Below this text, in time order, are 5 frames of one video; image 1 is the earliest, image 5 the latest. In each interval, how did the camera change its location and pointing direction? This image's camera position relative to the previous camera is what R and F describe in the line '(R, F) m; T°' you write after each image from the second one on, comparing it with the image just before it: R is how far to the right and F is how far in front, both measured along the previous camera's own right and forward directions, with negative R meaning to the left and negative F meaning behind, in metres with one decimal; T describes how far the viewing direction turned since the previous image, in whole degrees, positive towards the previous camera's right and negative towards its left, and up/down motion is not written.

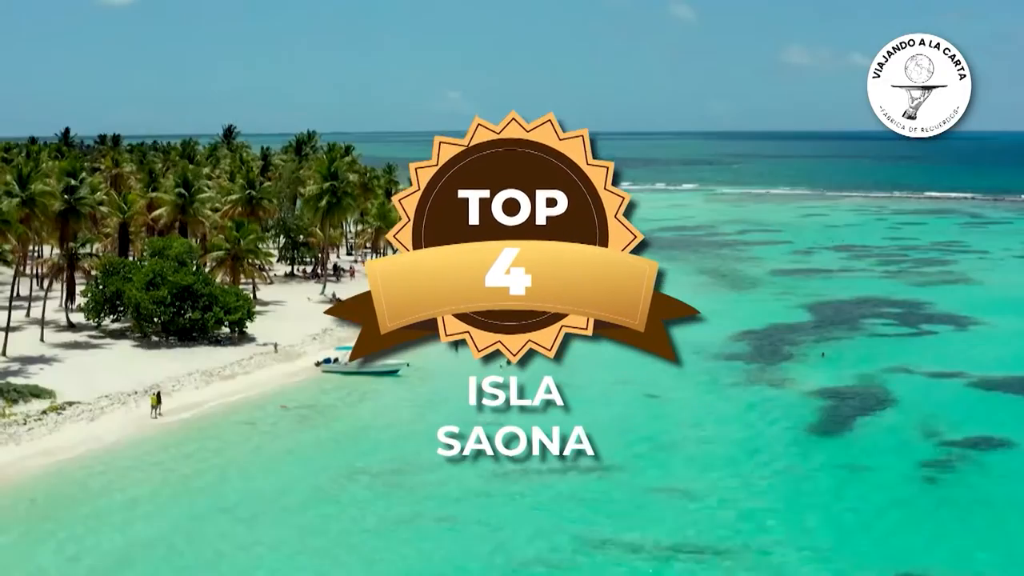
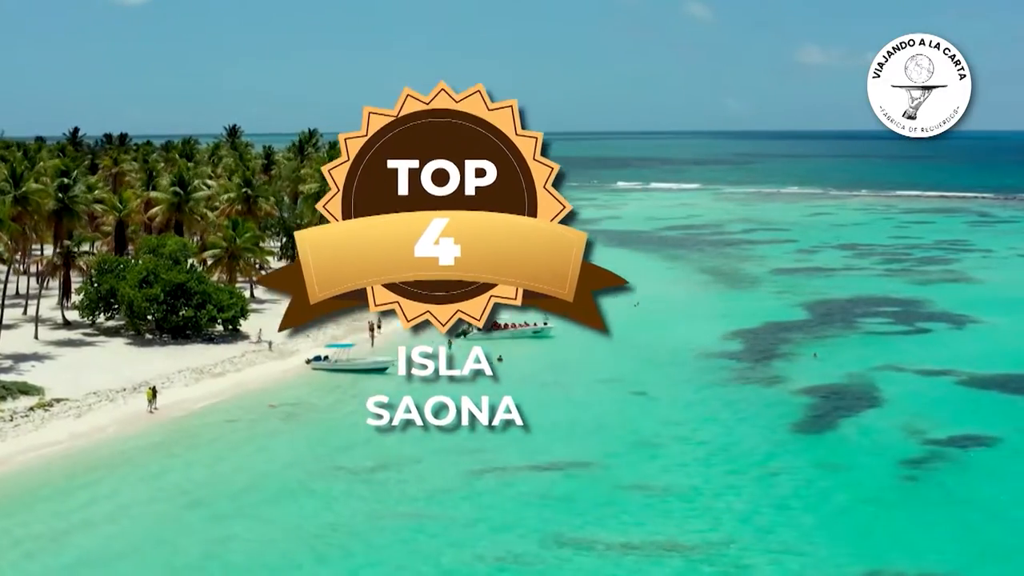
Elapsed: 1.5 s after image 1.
(+0.7, -0.1) m; 0°
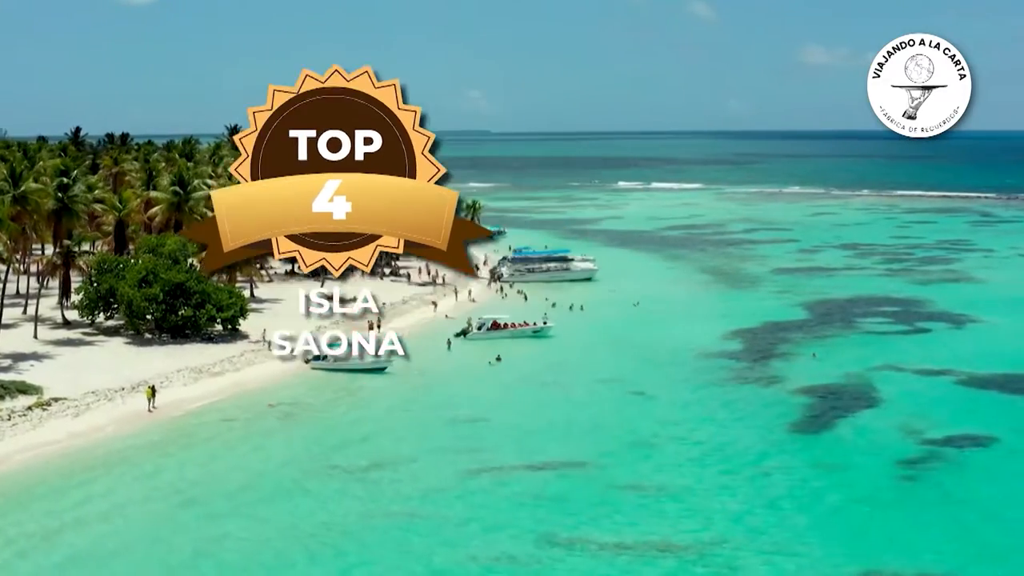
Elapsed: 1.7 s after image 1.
(+0.1, 0.0) m; 0°
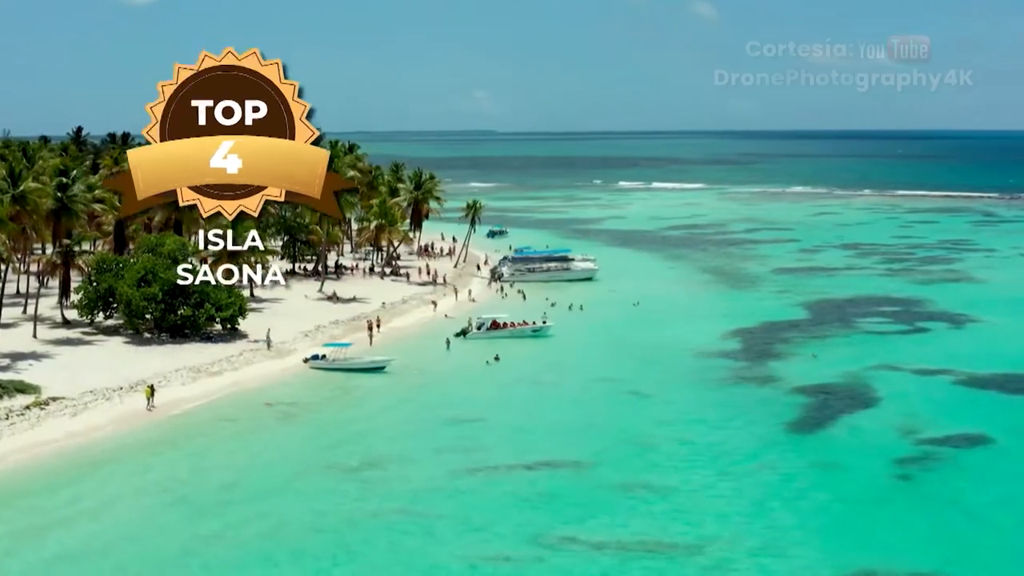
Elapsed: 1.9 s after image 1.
(+0.1, 0.0) m; 0°
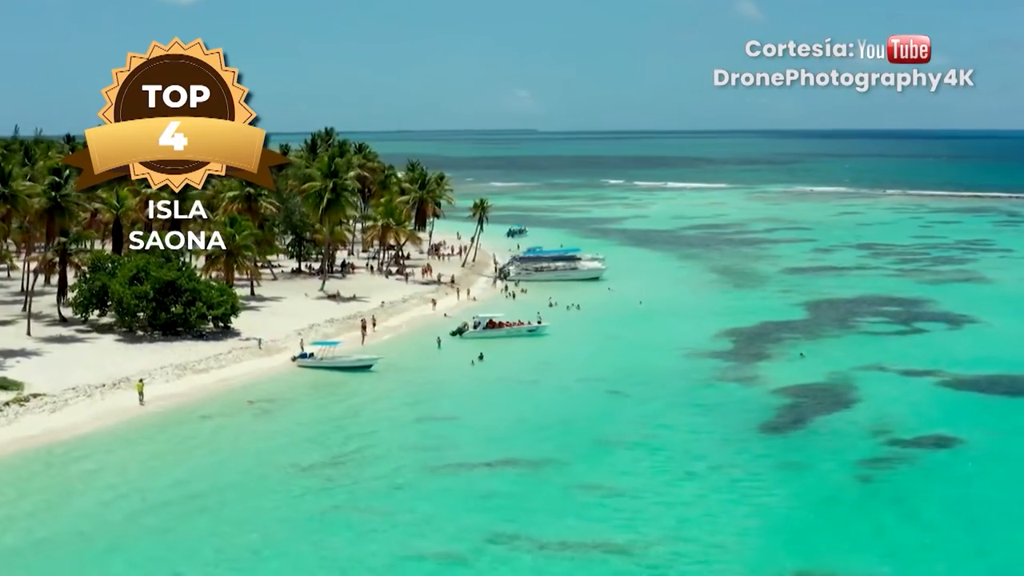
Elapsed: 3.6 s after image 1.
(+1.5, -0.1) m; -1°
